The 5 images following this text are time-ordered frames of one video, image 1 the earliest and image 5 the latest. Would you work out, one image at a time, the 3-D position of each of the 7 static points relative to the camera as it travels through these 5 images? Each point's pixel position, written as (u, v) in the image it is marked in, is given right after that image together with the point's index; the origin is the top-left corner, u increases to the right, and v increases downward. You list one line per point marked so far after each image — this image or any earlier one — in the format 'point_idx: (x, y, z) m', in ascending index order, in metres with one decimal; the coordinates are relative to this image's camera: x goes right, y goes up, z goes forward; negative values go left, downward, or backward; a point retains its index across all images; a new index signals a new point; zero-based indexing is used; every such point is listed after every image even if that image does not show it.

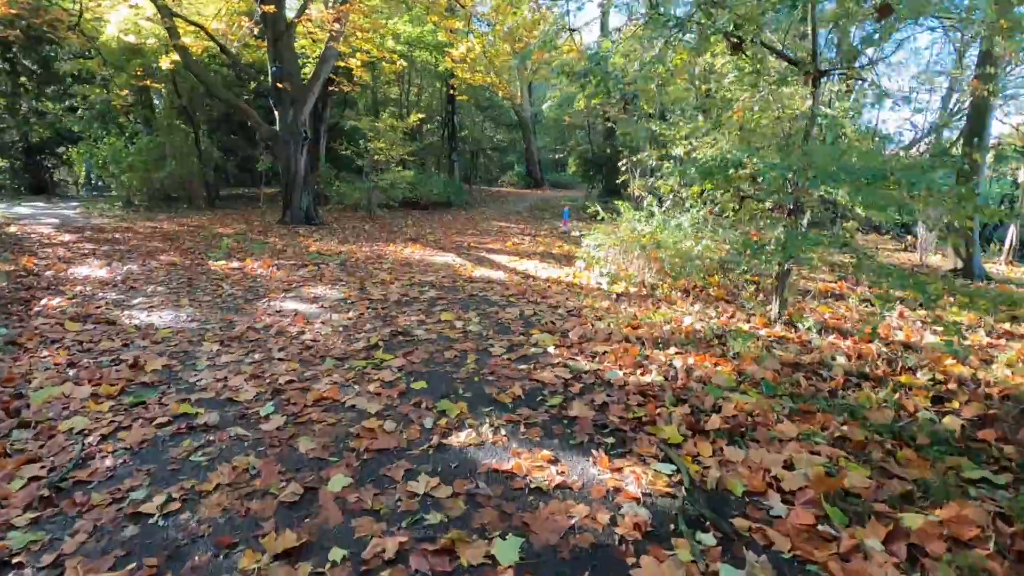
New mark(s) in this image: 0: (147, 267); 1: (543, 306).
0: (-5.5, +0.3, +8.7) m
1: (+0.3, -0.2, +6.2) m
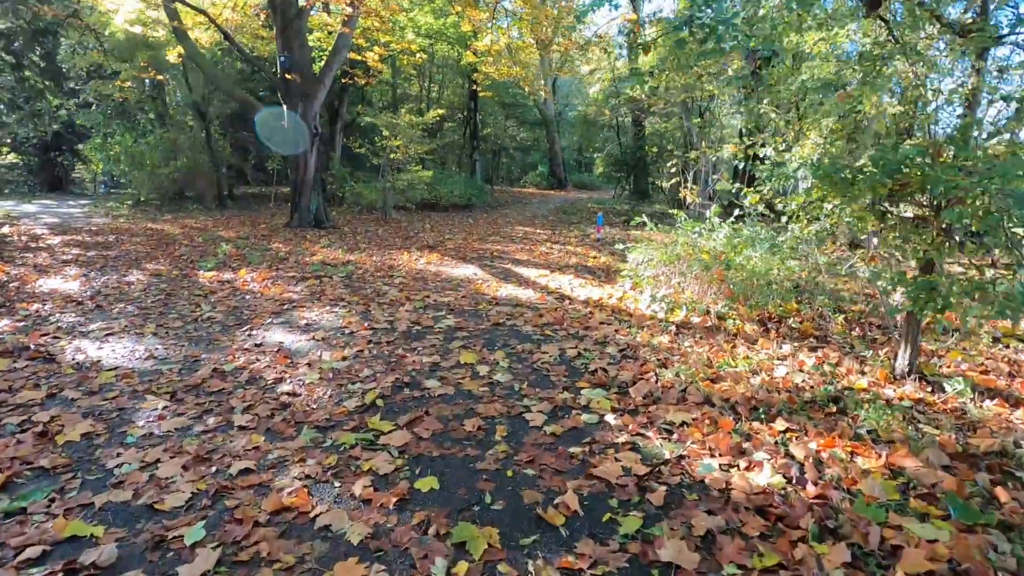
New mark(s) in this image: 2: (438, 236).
0: (-5.1, +0.1, +7.7) m
1: (+0.6, -0.5, +4.9) m
2: (-1.6, +1.1, +12.7) m
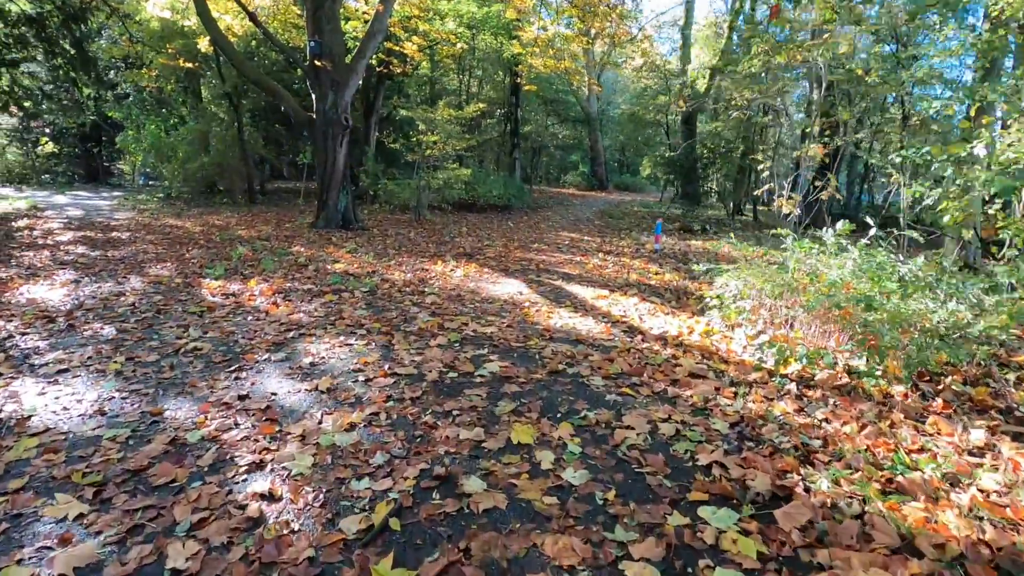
0: (-4.5, 0.0, +6.7) m
1: (+1.1, -0.8, +3.6) m
2: (-0.7, +0.9, +11.5) m
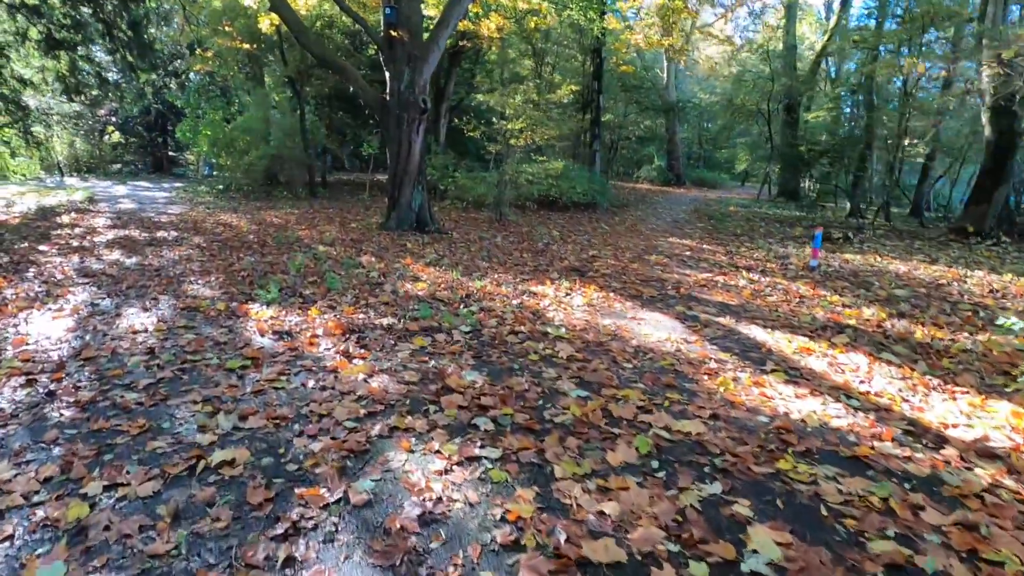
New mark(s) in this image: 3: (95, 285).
0: (-3.1, -0.3, +5.0) m
1: (+2.1, -1.2, +1.4) m
2: (+1.1, +0.6, +9.4) m
3: (-4.4, 0.0, +6.1) m
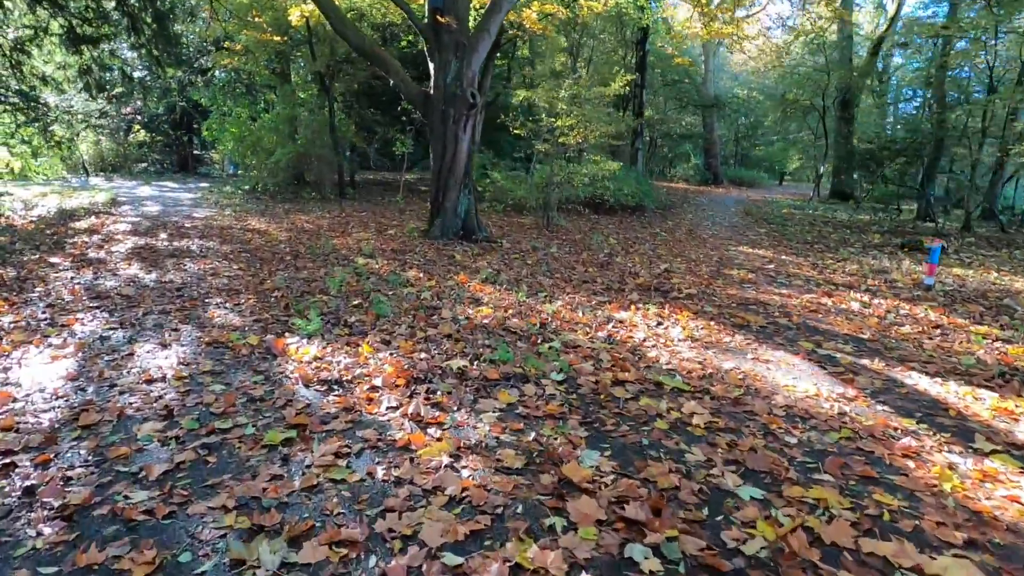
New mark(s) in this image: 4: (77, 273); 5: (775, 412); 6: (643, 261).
0: (-2.4, -0.5, +4.0) m
1: (+2.7, -1.5, +0.3) m
2: (+1.9, +0.4, +8.4) m
3: (-3.7, -0.2, +5.3) m
4: (-5.0, +0.2, +6.6) m
5: (+1.6, -0.7, +3.6) m
6: (+1.9, +0.4, +8.4) m
